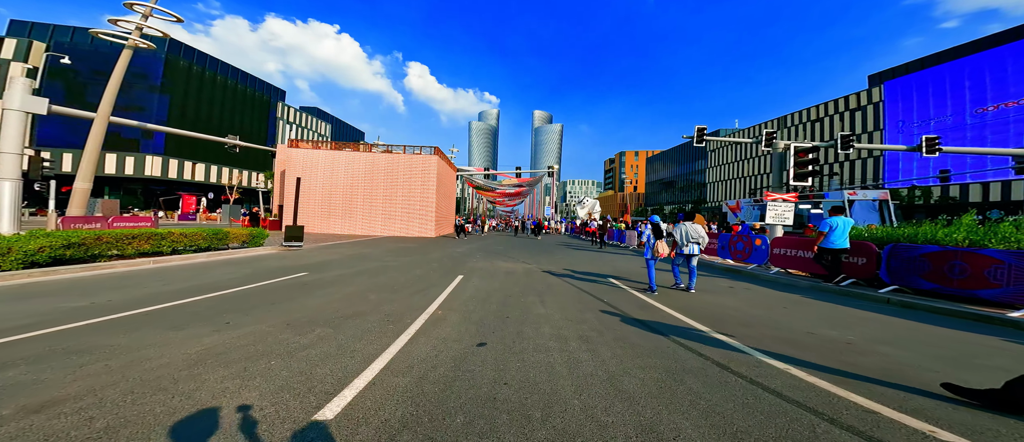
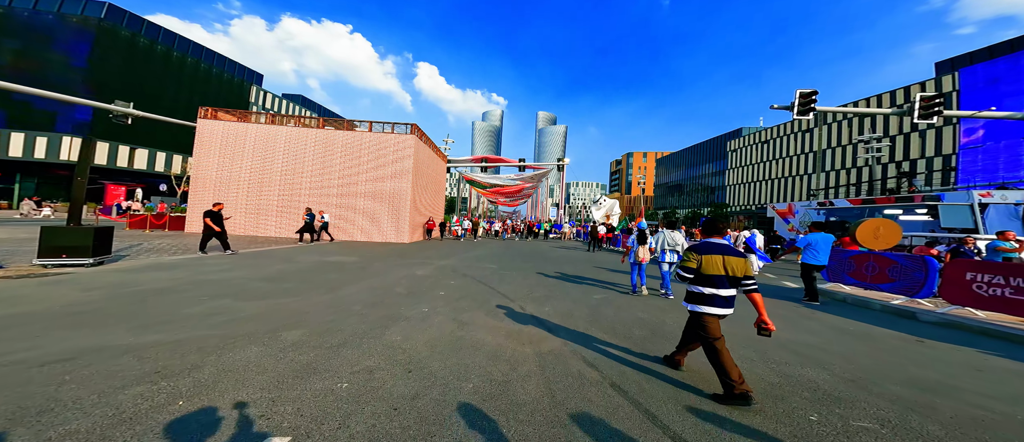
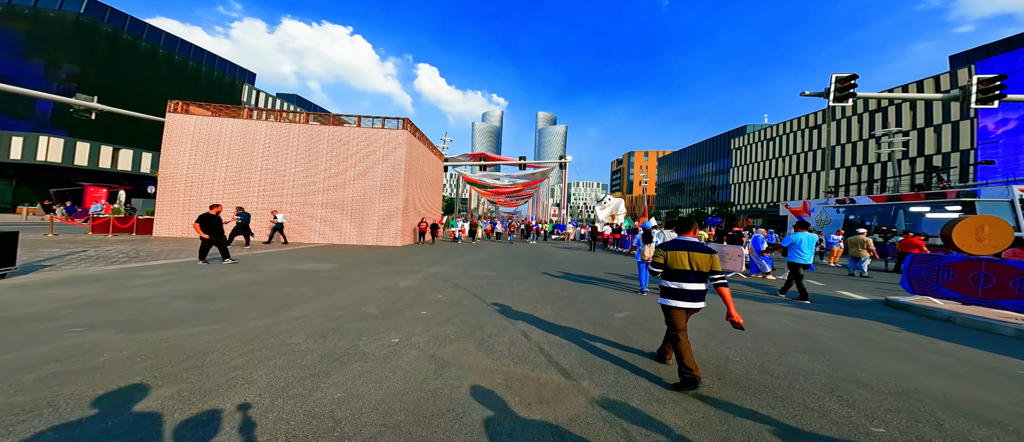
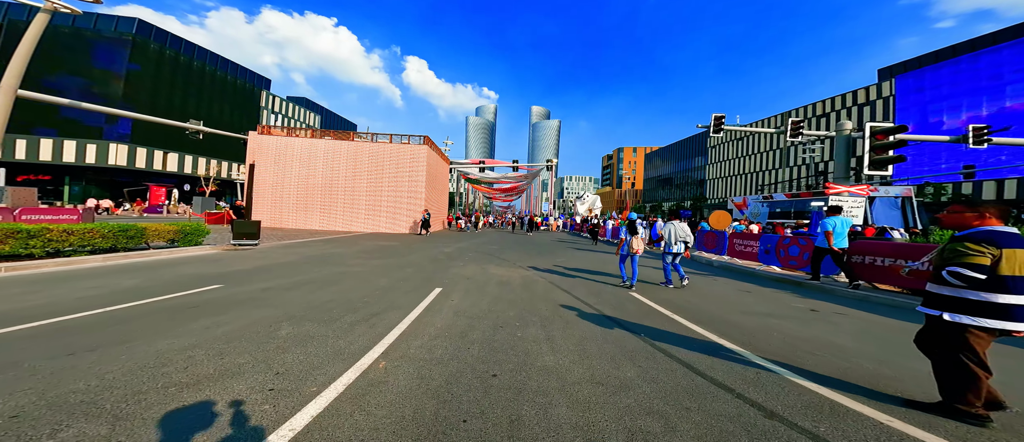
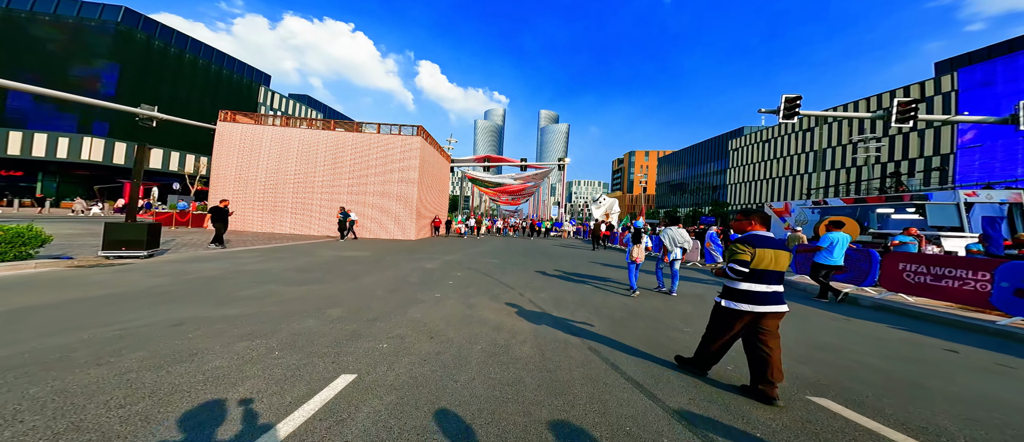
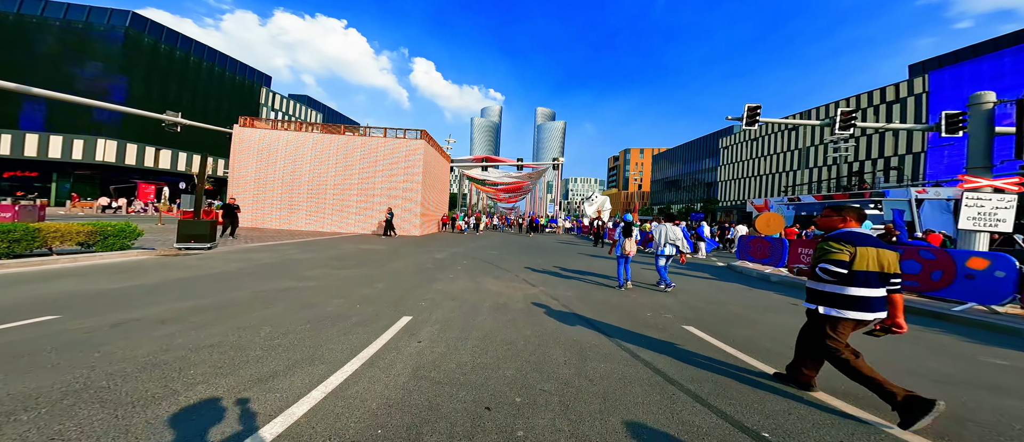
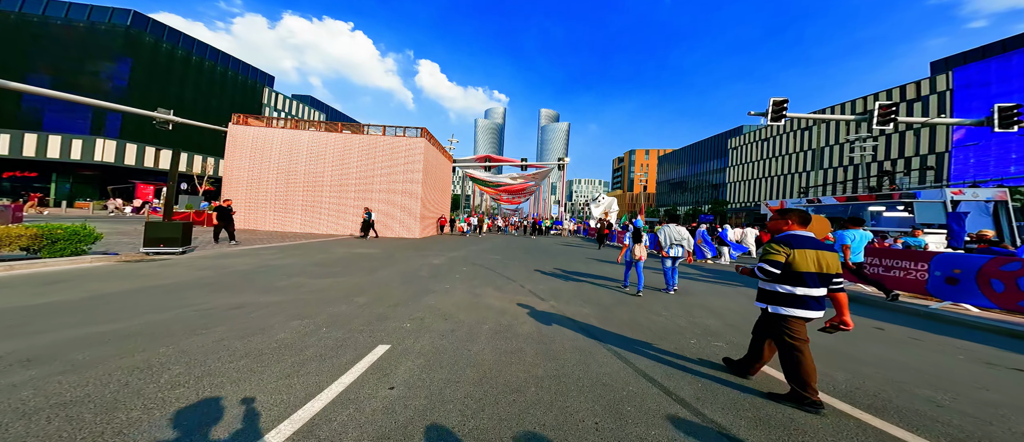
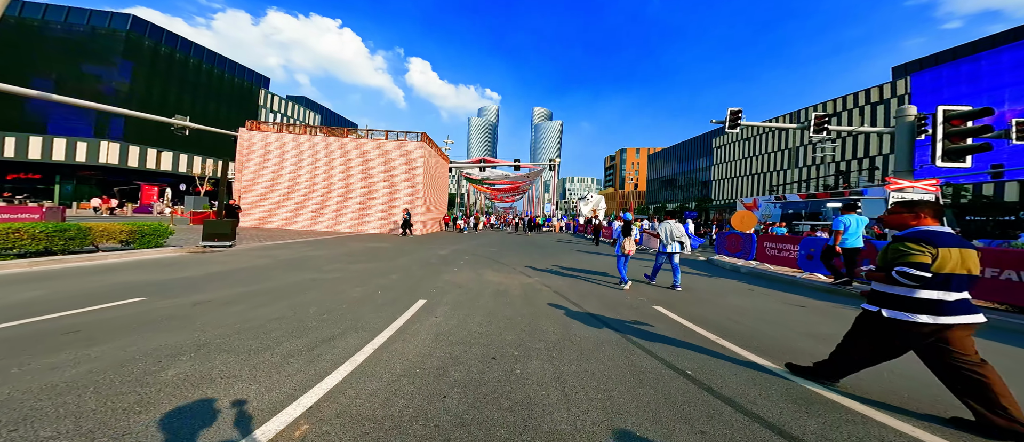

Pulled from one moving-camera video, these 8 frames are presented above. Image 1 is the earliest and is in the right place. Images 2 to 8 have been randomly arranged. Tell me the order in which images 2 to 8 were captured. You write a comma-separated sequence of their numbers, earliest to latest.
4, 8, 6, 7, 5, 2, 3
